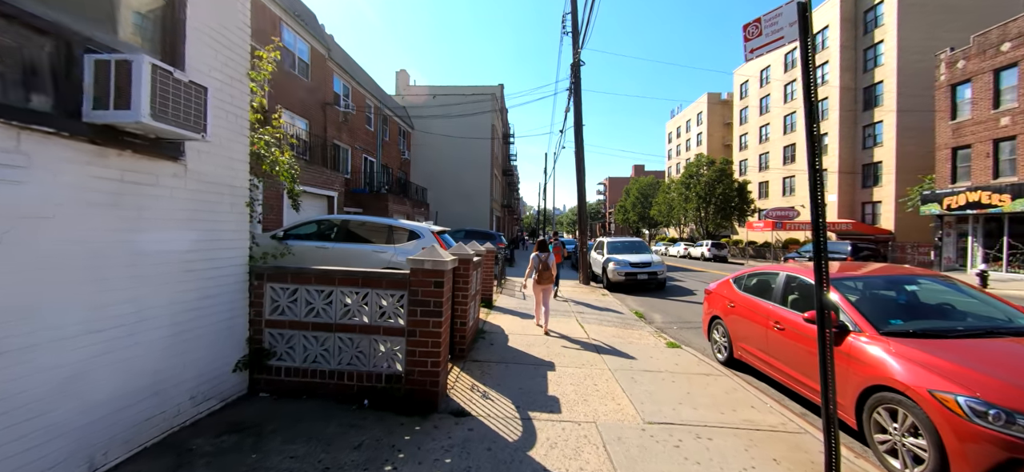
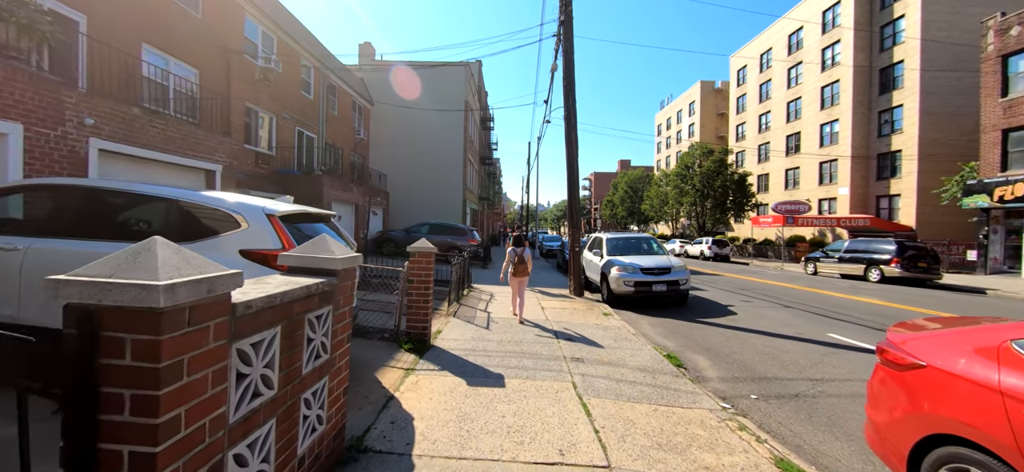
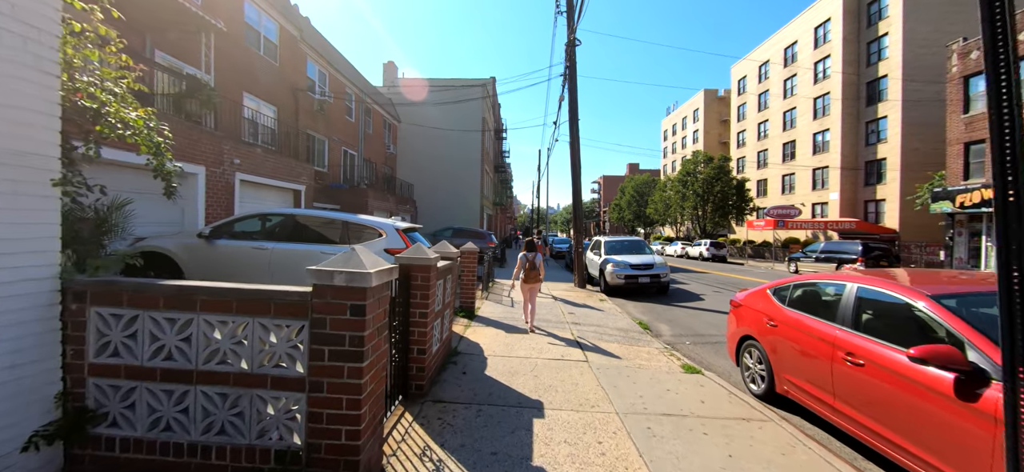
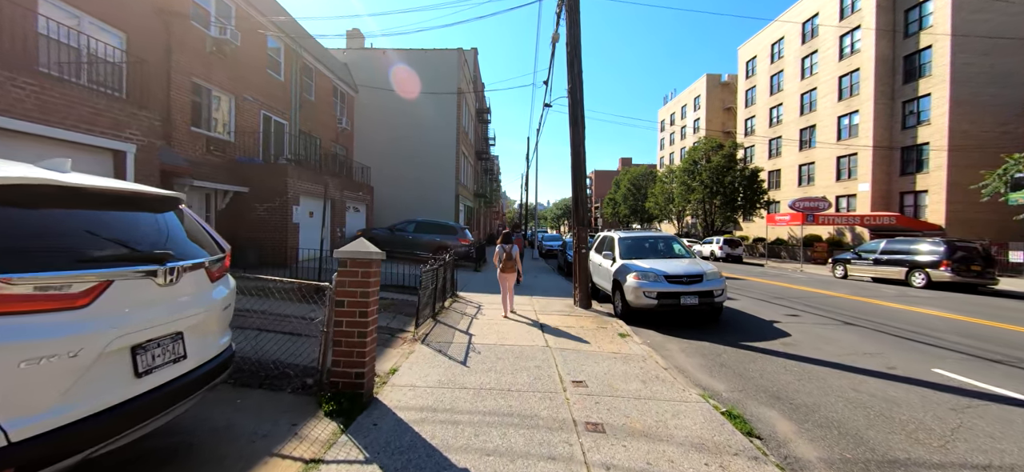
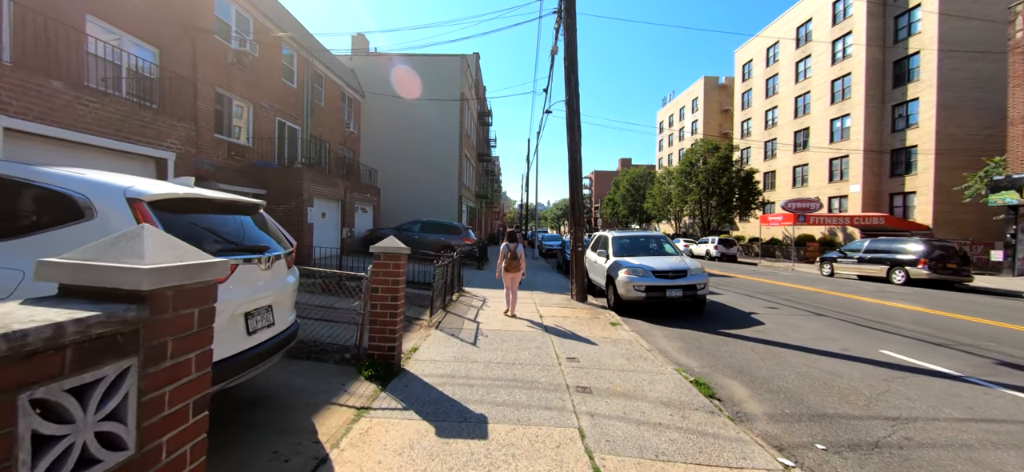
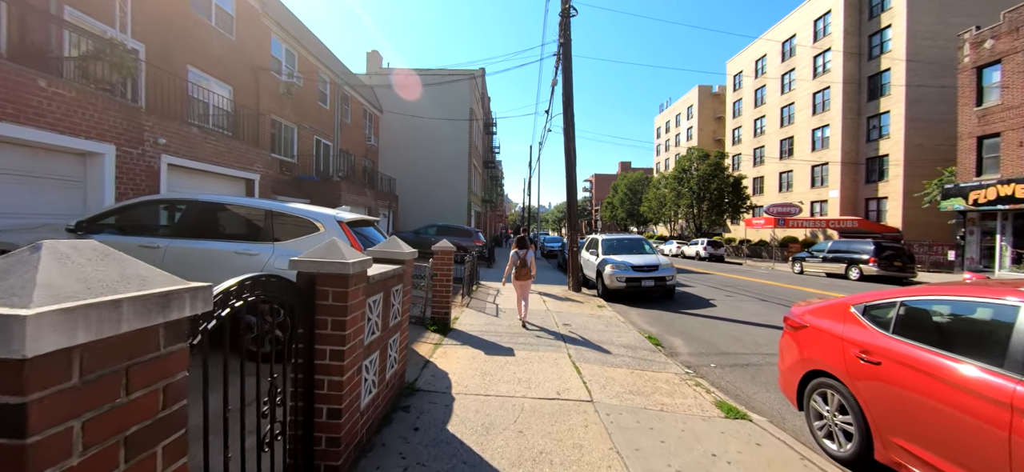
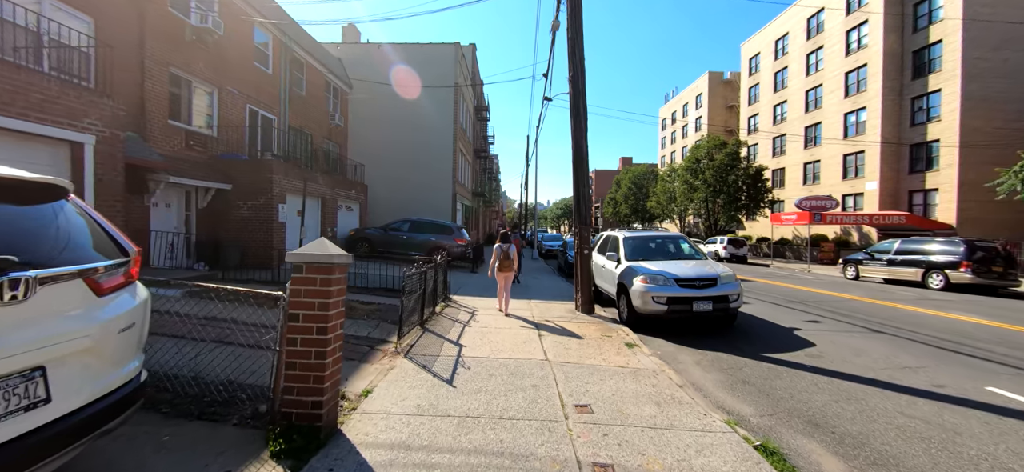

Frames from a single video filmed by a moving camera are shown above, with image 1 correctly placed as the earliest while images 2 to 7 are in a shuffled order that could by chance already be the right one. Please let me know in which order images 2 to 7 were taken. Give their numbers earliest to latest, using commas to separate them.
3, 6, 2, 5, 4, 7
